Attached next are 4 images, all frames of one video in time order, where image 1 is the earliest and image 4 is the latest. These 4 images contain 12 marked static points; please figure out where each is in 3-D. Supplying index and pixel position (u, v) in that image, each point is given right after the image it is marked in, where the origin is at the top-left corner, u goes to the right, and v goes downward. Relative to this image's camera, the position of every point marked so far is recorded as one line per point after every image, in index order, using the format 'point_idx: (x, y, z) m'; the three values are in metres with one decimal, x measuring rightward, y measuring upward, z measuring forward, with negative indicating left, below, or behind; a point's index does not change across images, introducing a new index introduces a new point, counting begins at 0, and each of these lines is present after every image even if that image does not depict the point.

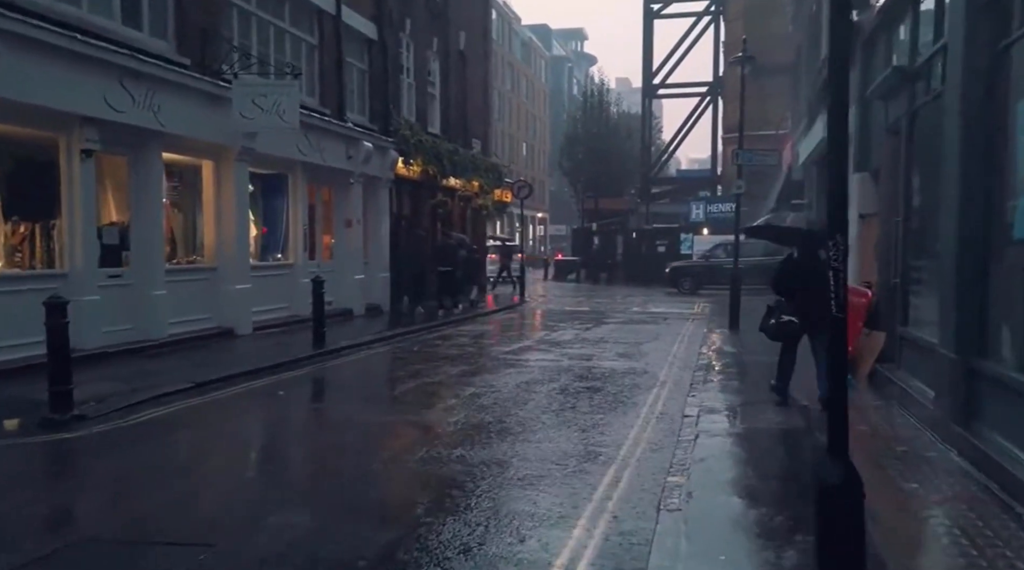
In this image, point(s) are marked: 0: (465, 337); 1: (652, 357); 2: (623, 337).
0: (-1.0, -1.2, +19.5) m
1: (+2.4, -1.2, +15.6) m
2: (+2.3, -1.1, +19.1) m
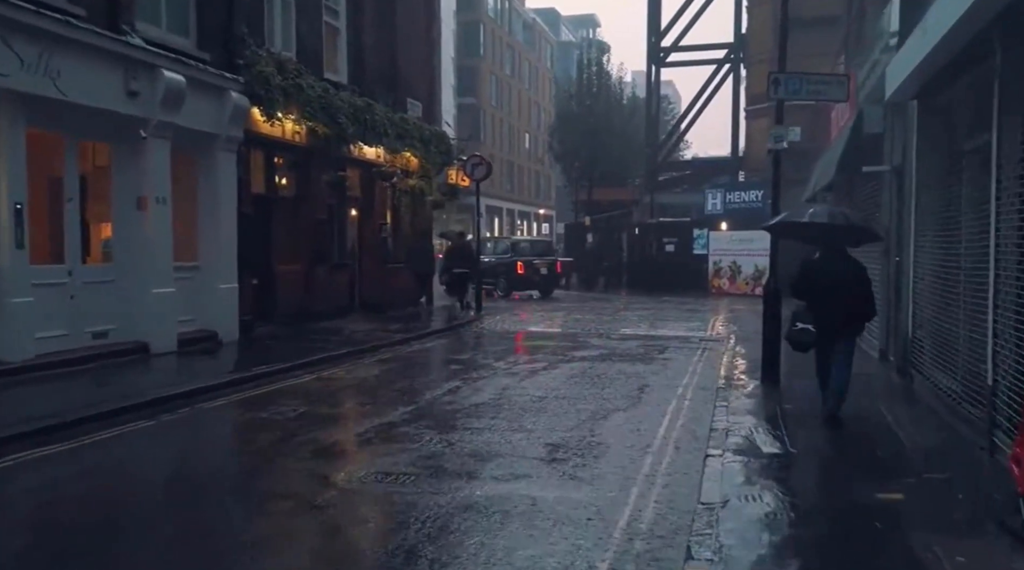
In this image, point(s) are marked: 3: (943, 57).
0: (-2.5, -1.4, +11.6) m
1: (+0.8, -1.5, +7.7) m
2: (+0.8, -1.4, +11.2) m
3: (+4.2, +2.2, +8.8) m
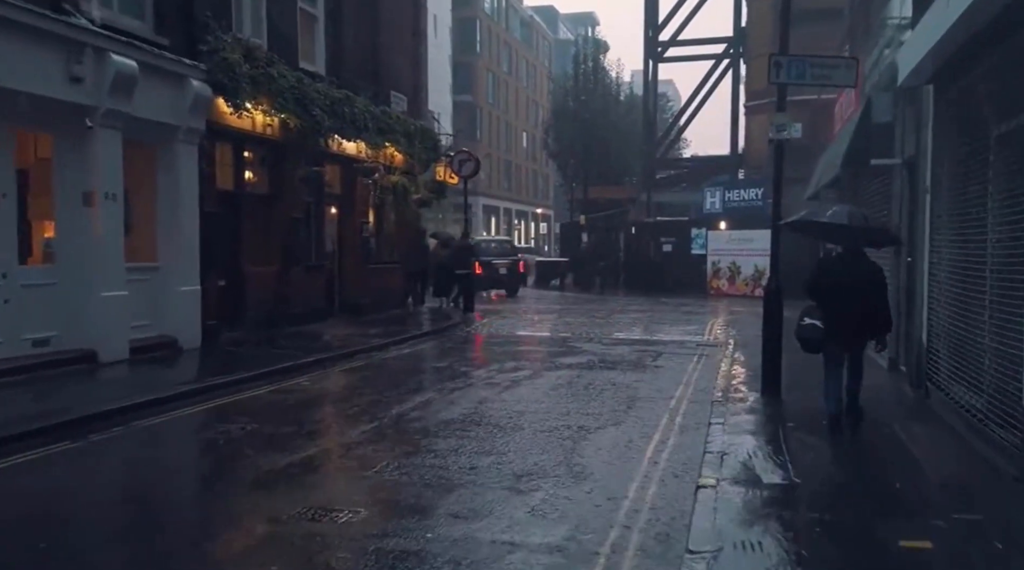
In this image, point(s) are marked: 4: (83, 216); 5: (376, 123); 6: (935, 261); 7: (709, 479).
0: (-2.8, -1.5, +10.6) m
1: (+0.6, -1.6, +6.7) m
2: (+0.6, -1.4, +10.2) m
3: (+4.0, +2.2, +7.8) m
4: (-5.5, +0.9, +11.7) m
5: (-2.9, +3.5, +19.4) m
6: (+4.7, +0.3, +10.0) m
7: (+1.5, -1.5, +7.0) m
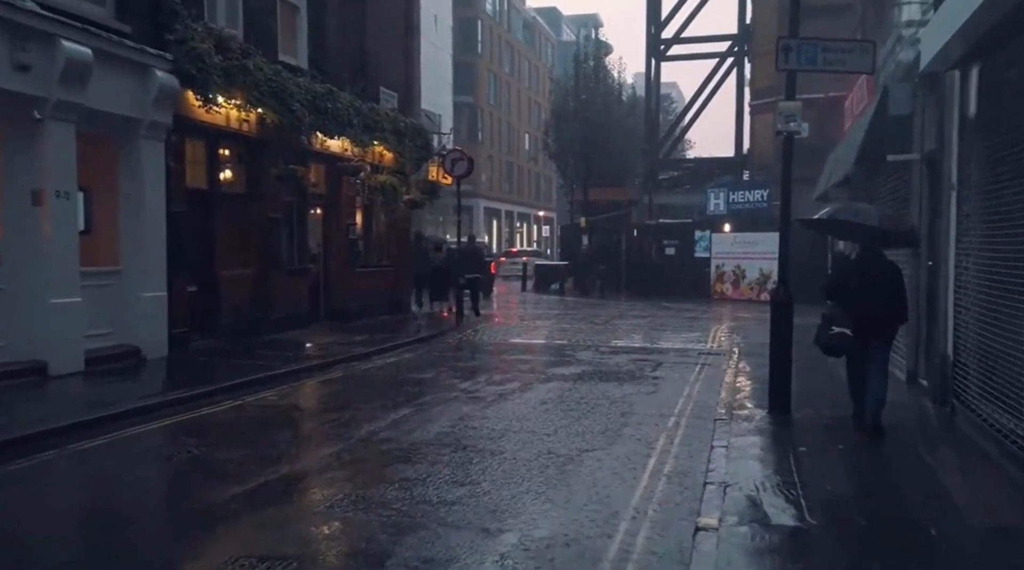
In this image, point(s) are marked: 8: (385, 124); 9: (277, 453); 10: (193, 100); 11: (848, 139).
0: (-3.0, -1.5, +9.7) m
1: (+0.4, -1.6, +5.7) m
2: (+0.4, -1.5, +9.2) m
3: (+3.8, +2.1, +6.9) m
4: (-5.7, +0.8, +10.8) m
5: (-3.1, +3.4, +18.5) m
6: (+4.5, +0.2, +9.0) m
7: (+1.3, -1.6, +6.1) m
8: (-2.7, +3.5, +19.5) m
9: (-2.2, -1.6, +8.4) m
10: (-4.8, +2.8, +13.6) m
11: (+6.0, +2.6, +15.9) m
